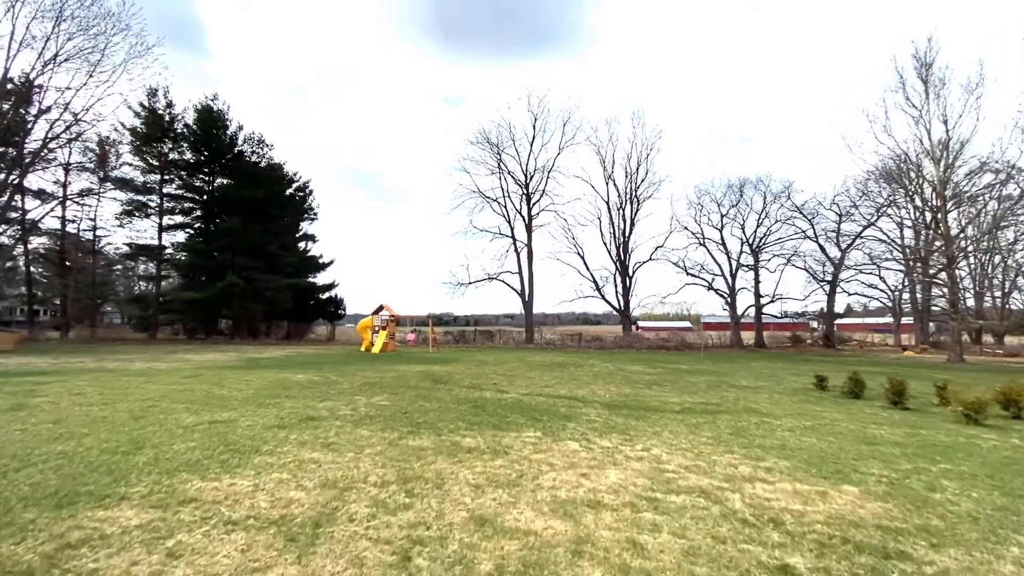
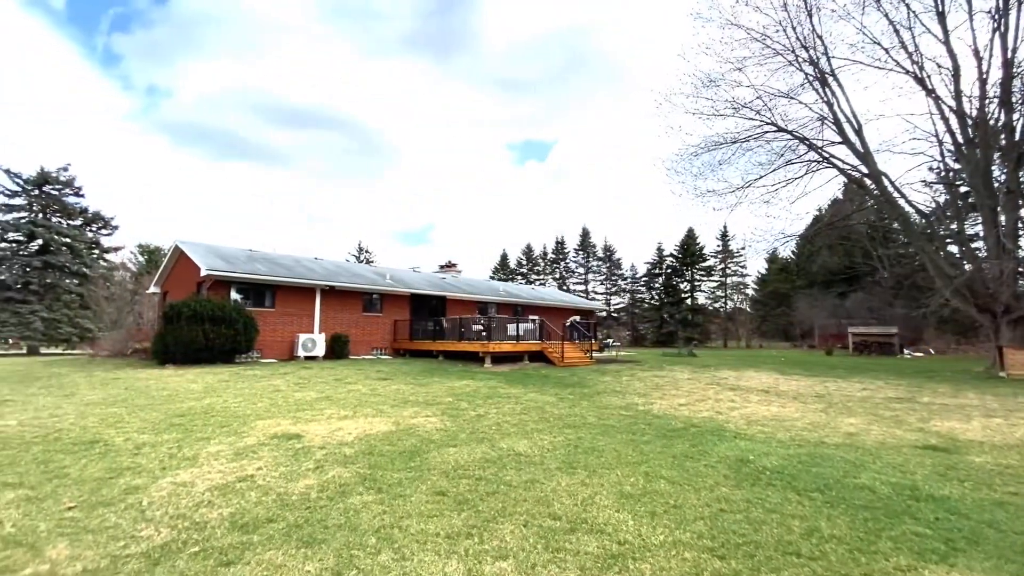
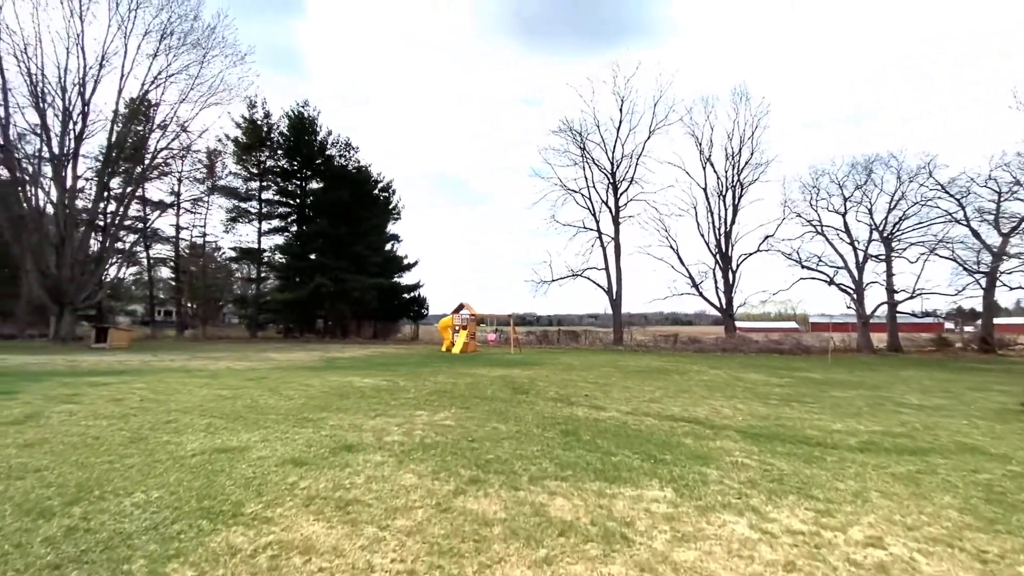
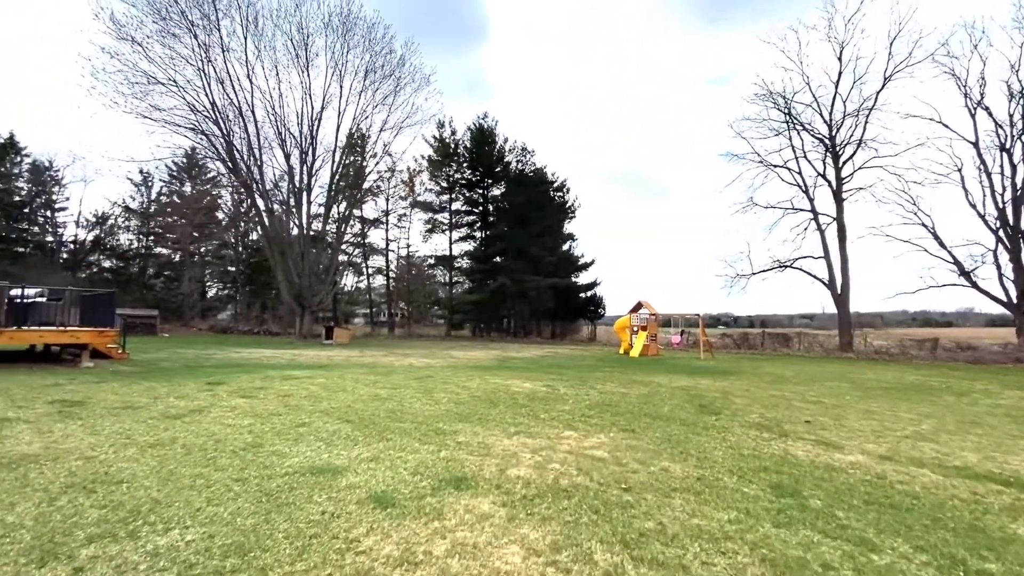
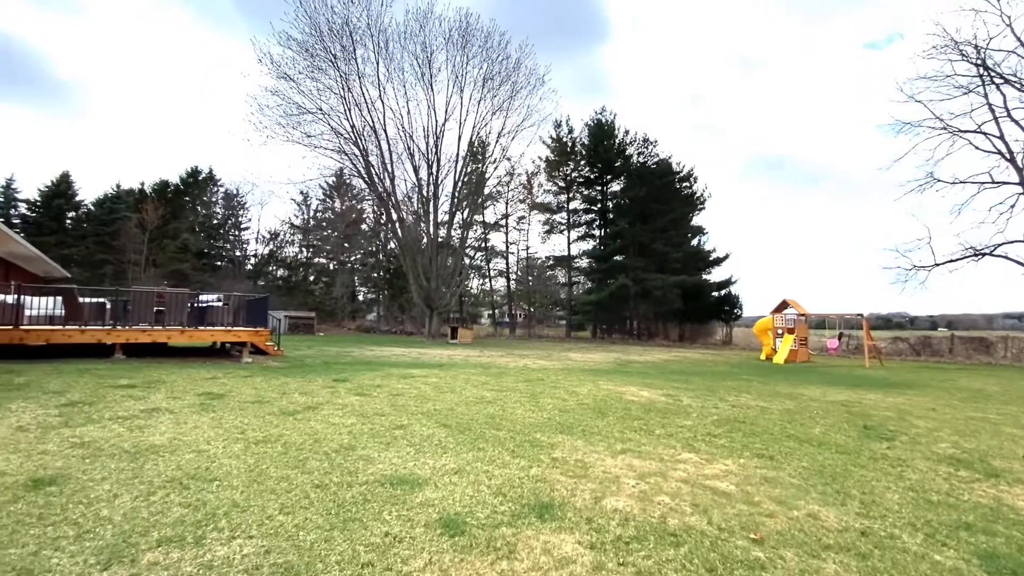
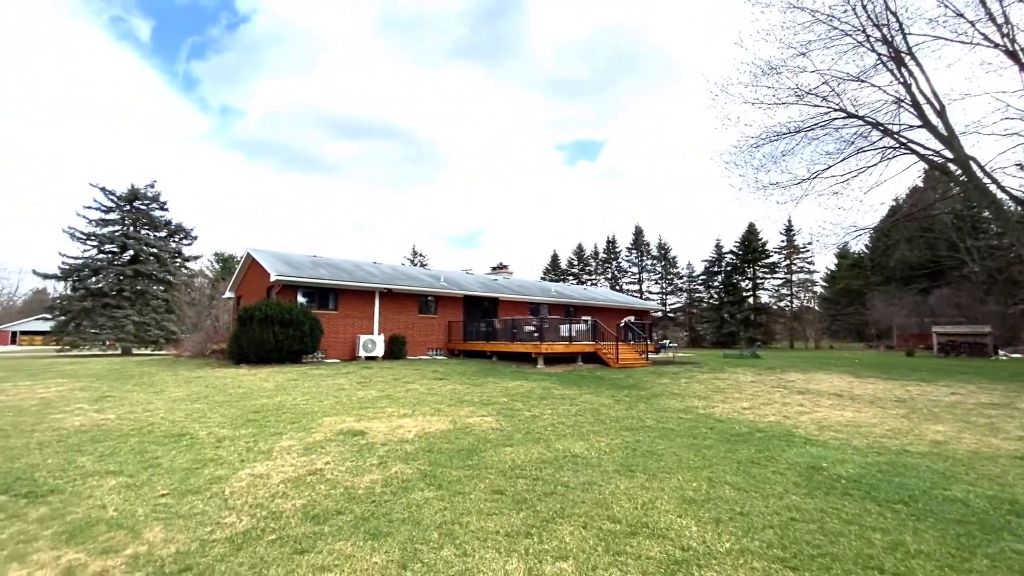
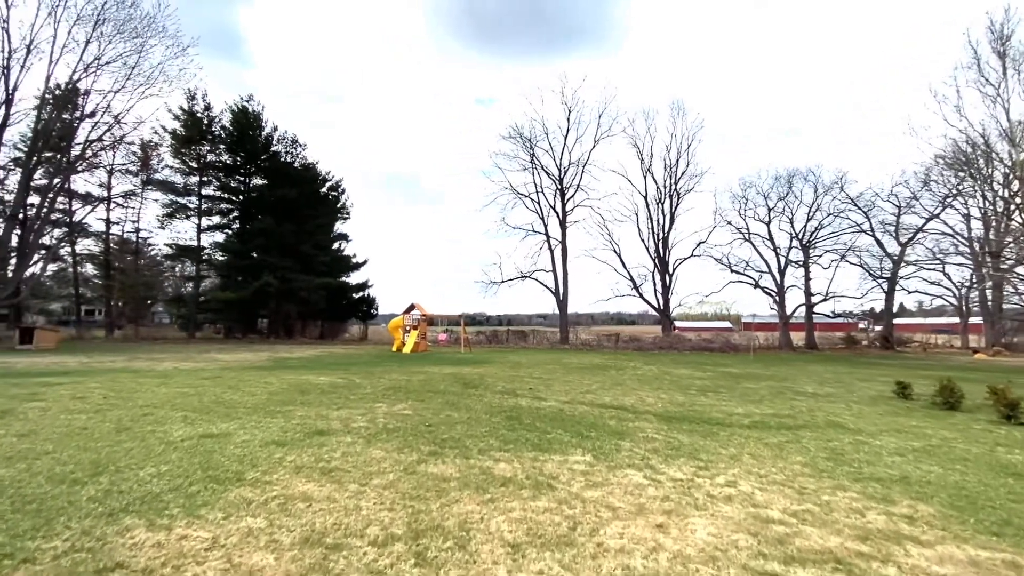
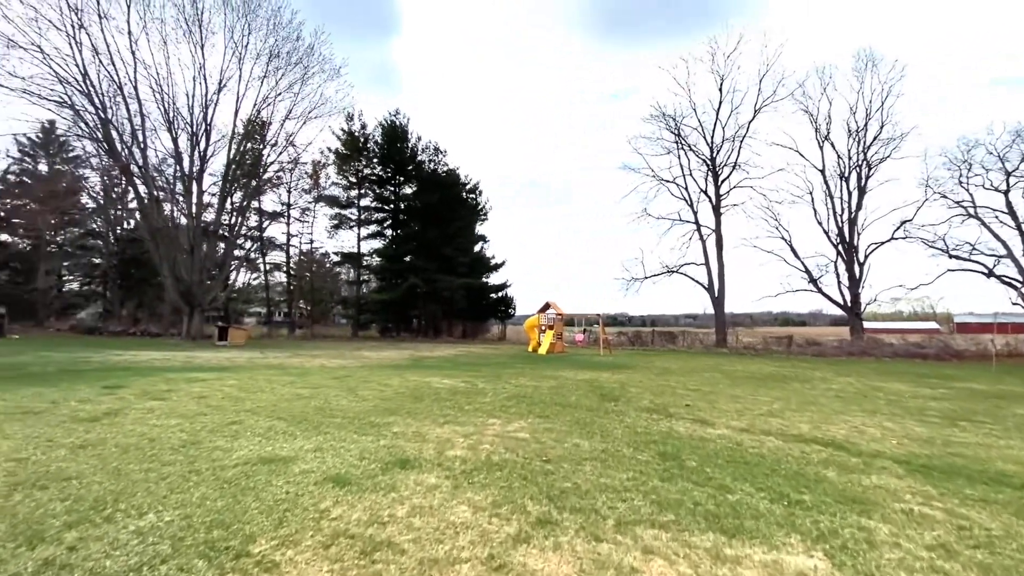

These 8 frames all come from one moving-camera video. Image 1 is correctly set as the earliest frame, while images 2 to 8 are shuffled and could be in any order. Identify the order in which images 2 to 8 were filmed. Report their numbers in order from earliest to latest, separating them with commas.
7, 3, 8, 4, 5, 2, 6
